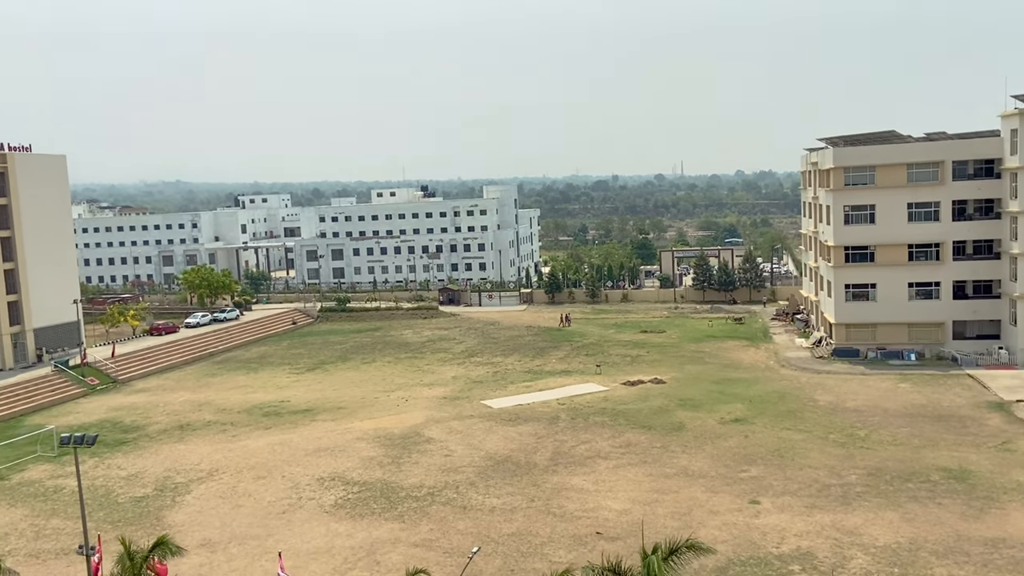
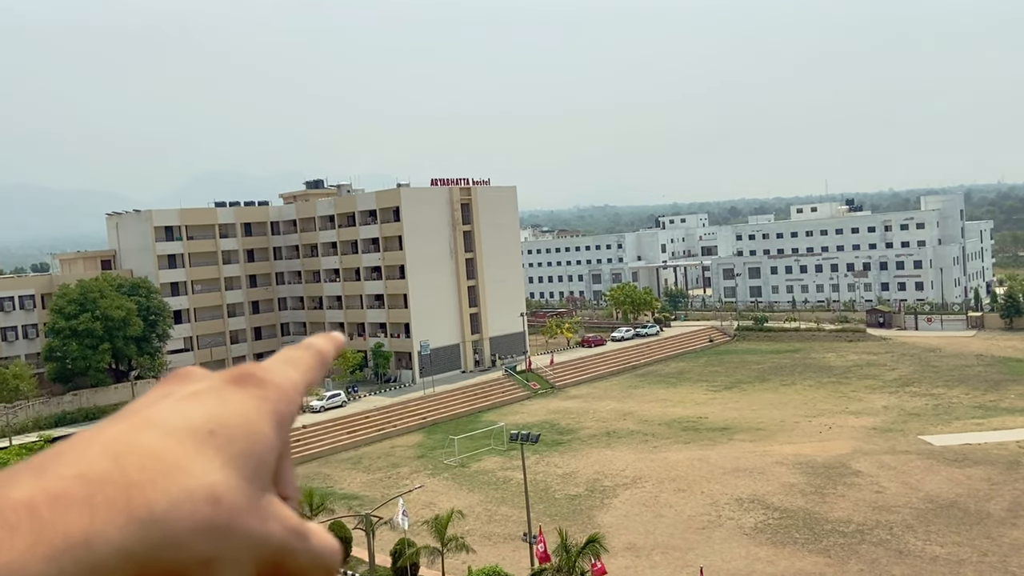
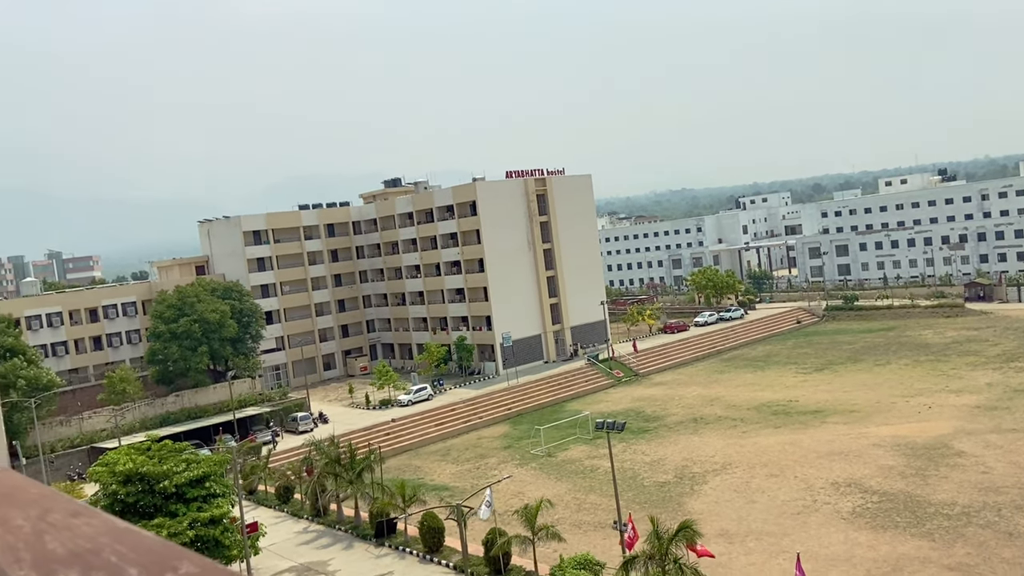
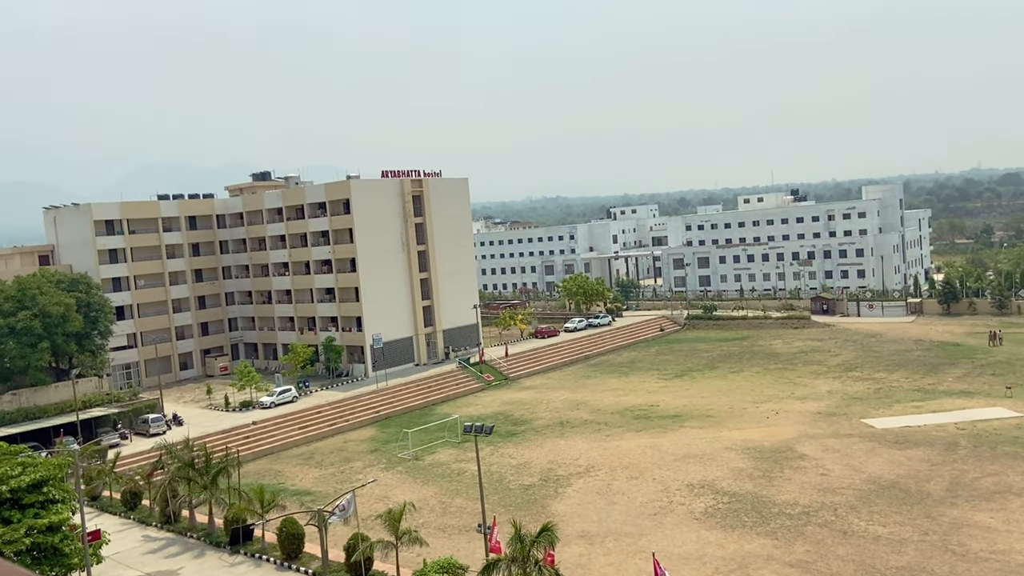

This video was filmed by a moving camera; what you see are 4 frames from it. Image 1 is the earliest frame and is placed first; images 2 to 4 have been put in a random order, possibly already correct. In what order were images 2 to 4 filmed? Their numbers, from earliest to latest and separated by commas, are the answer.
4, 2, 3
